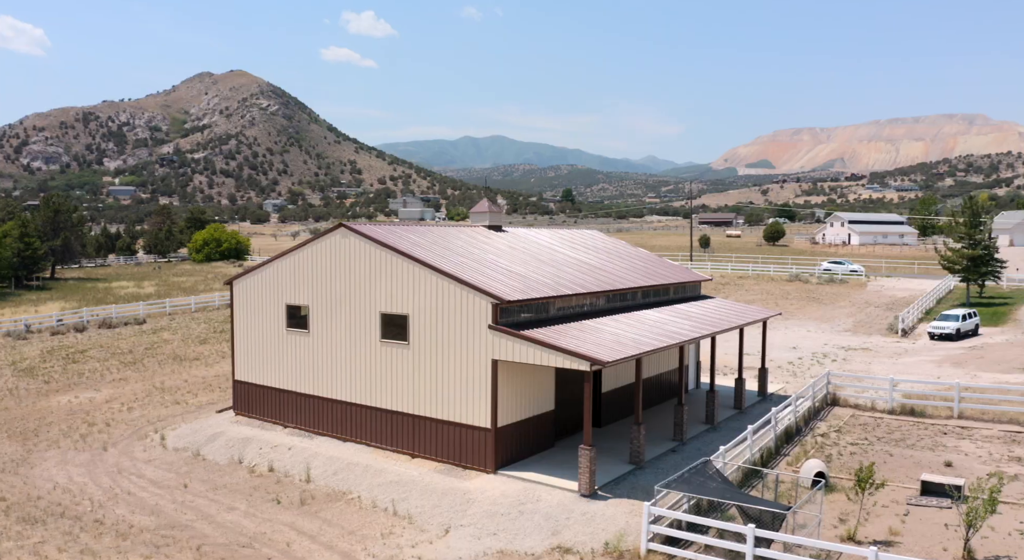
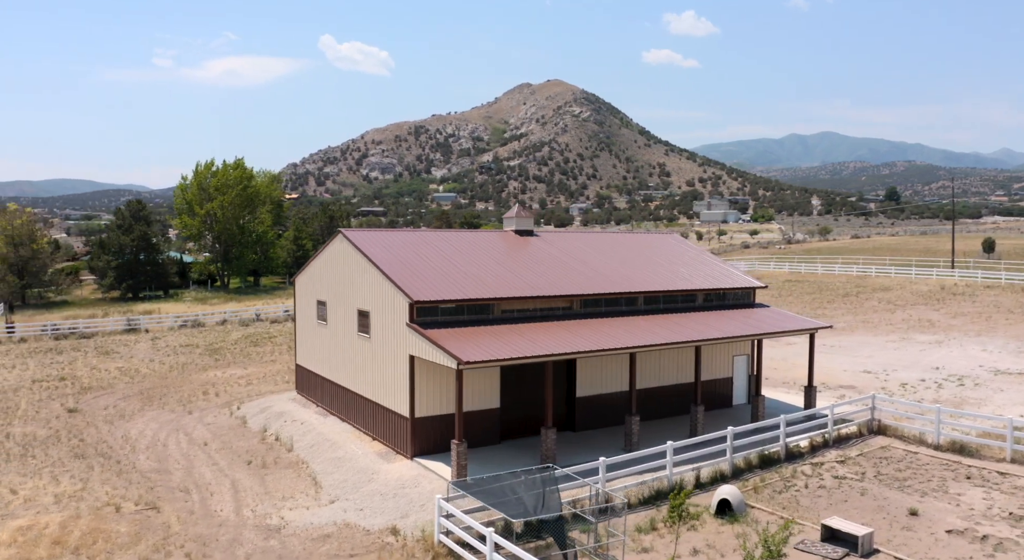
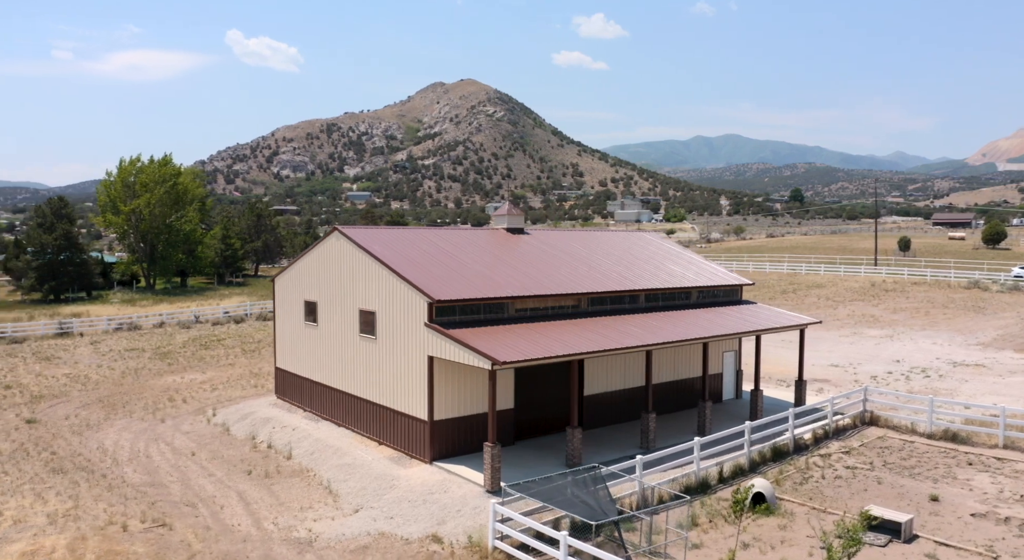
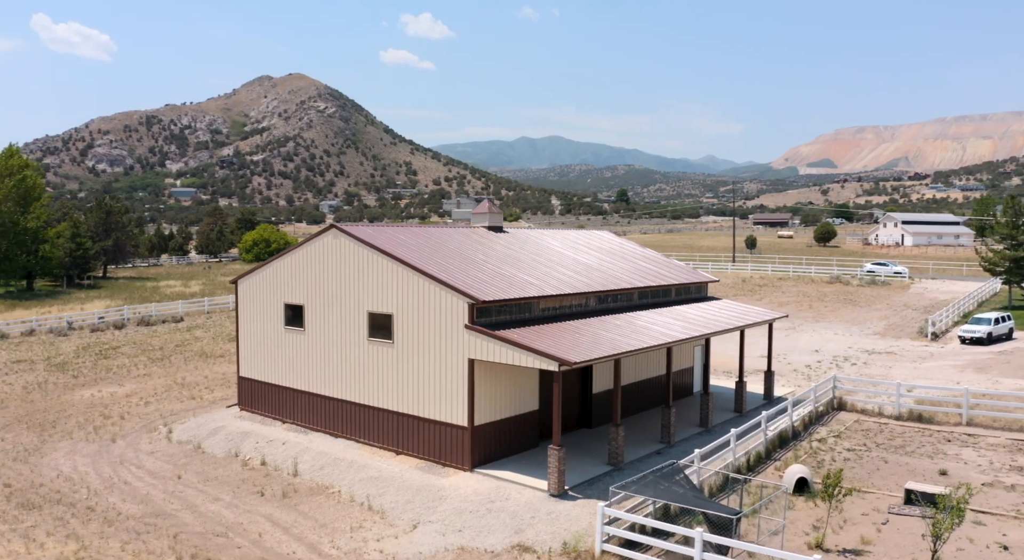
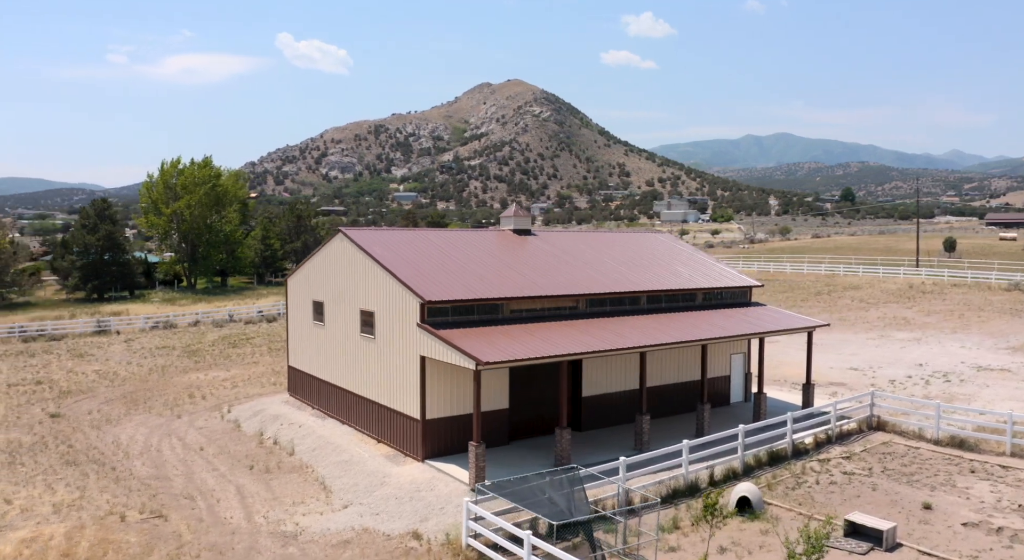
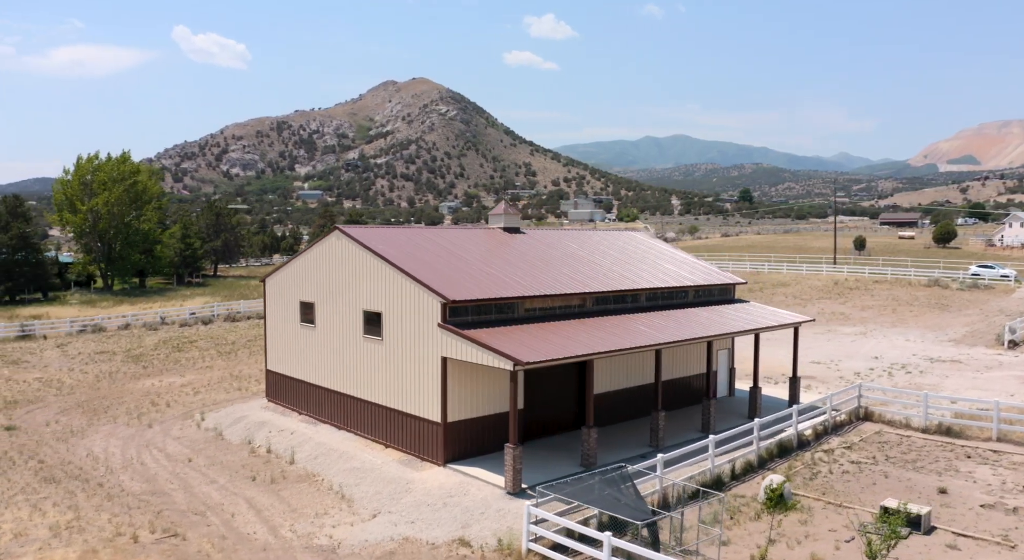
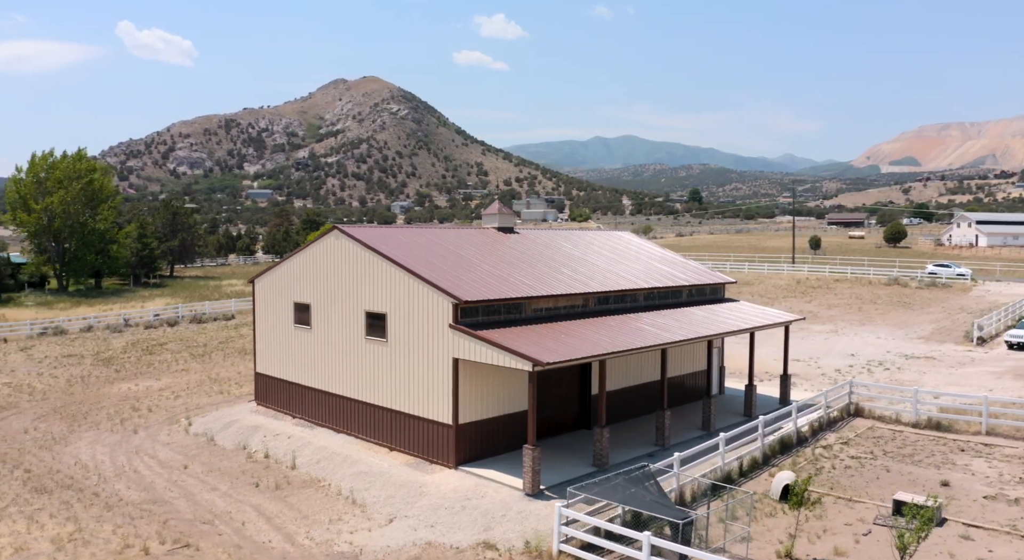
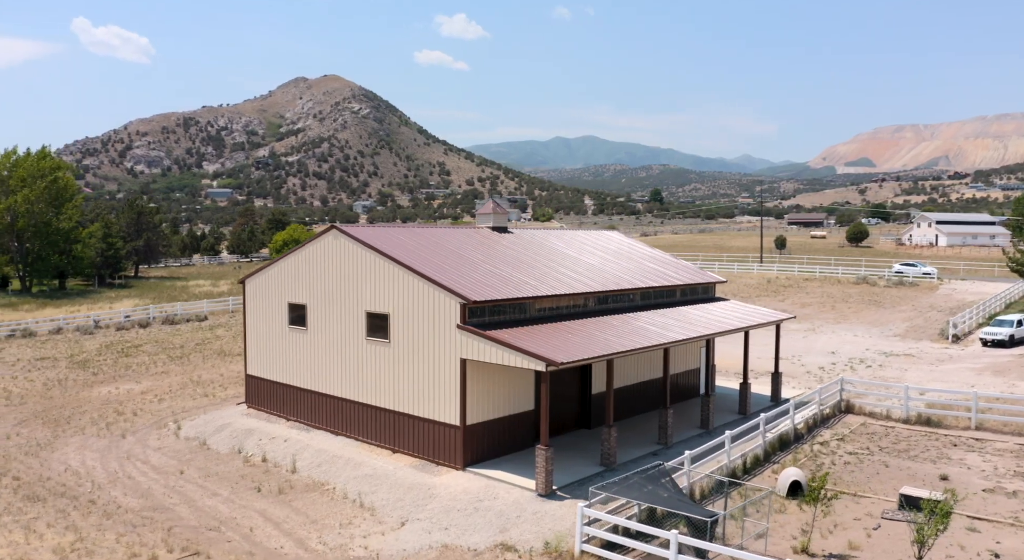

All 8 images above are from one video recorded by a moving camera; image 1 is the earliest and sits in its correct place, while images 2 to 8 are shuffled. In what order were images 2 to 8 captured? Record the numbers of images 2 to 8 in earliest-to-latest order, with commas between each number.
4, 8, 7, 6, 3, 5, 2
